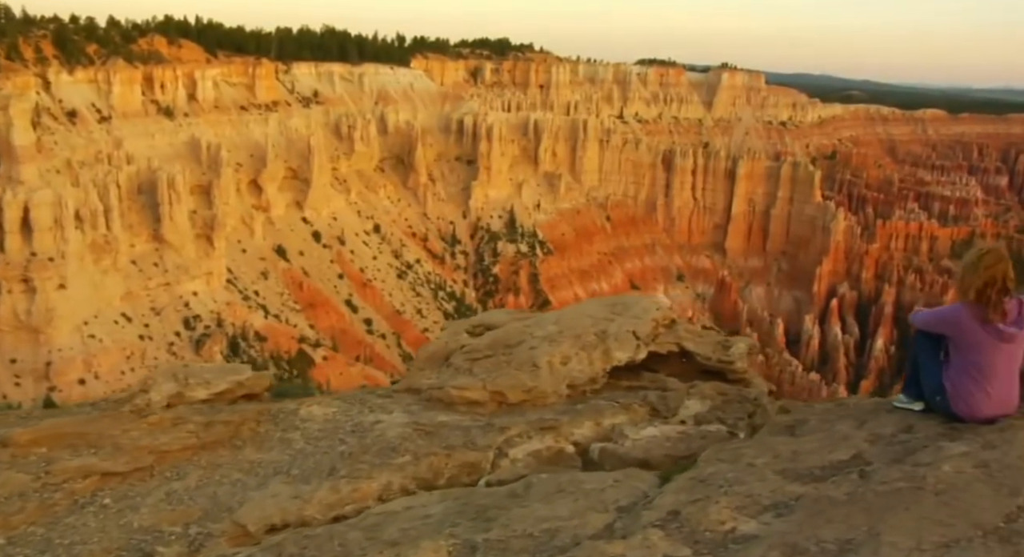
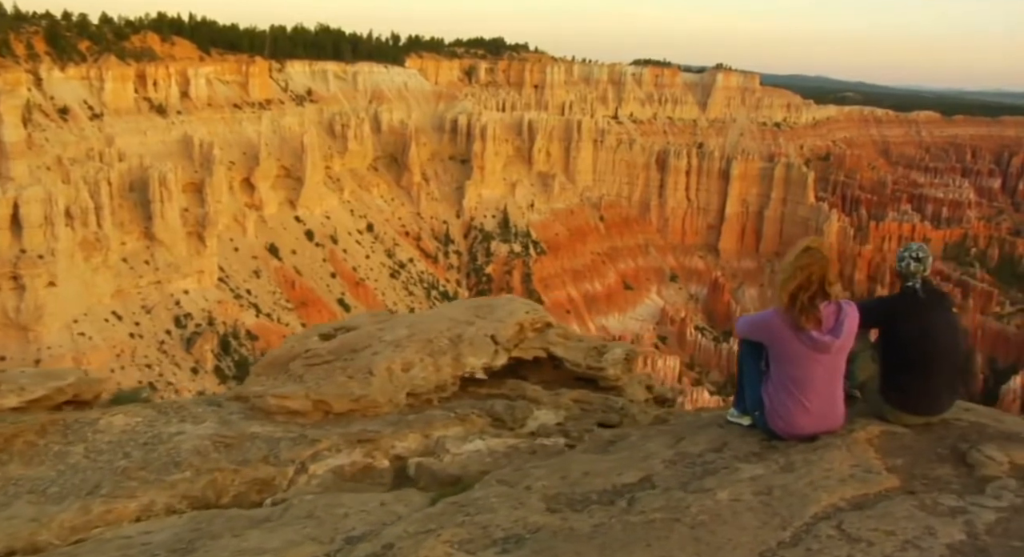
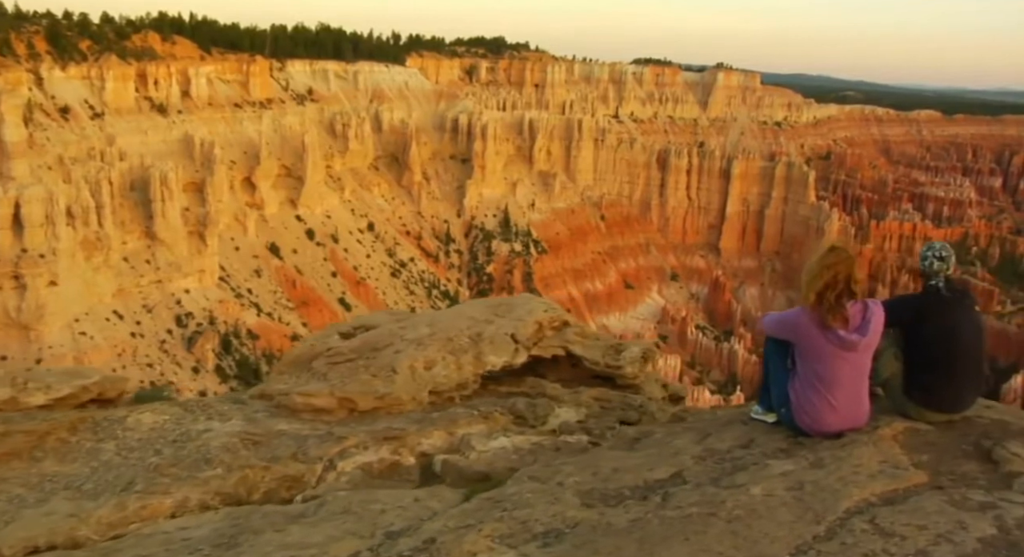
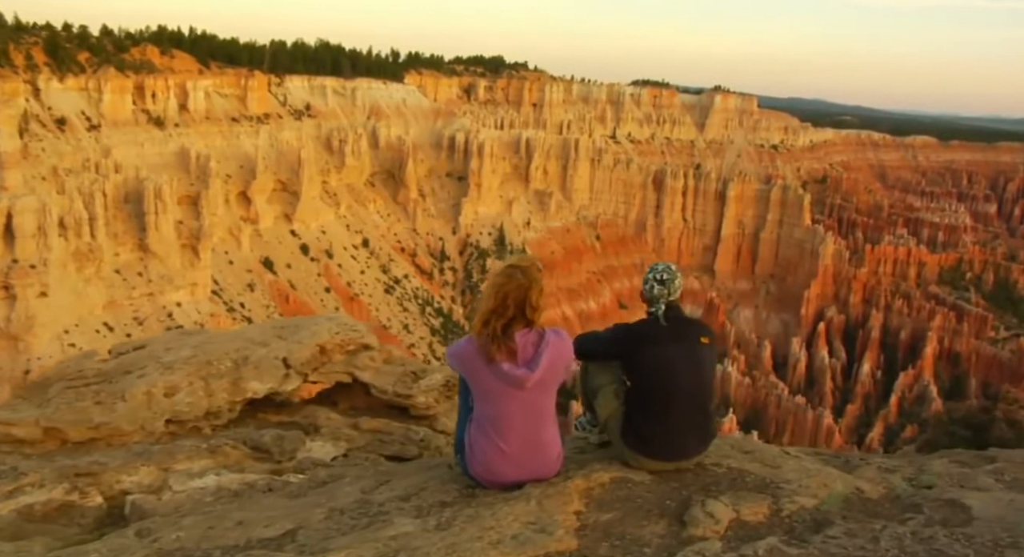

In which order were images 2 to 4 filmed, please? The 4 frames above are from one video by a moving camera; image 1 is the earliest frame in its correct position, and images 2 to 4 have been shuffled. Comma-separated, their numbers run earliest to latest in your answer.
3, 2, 4
